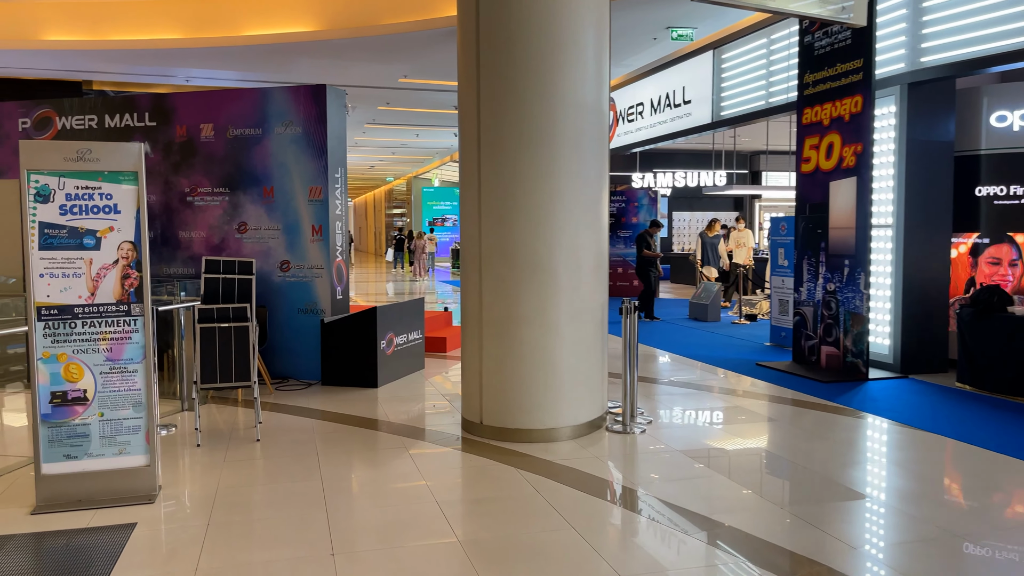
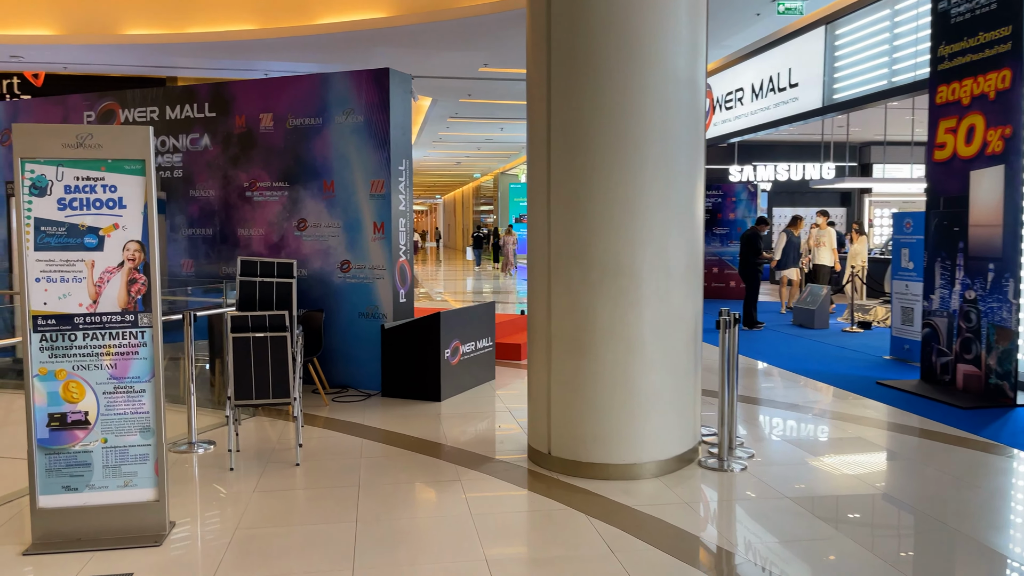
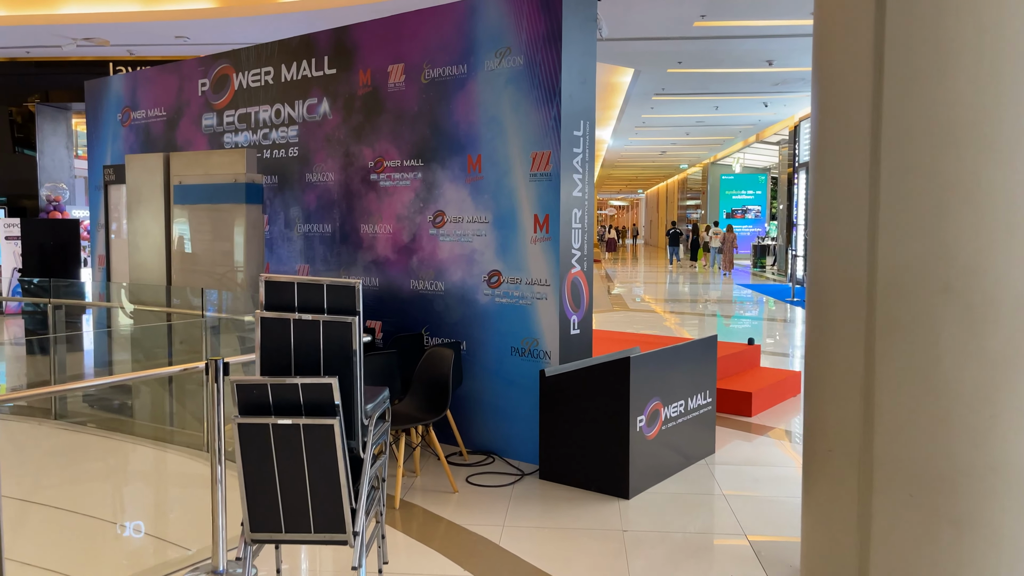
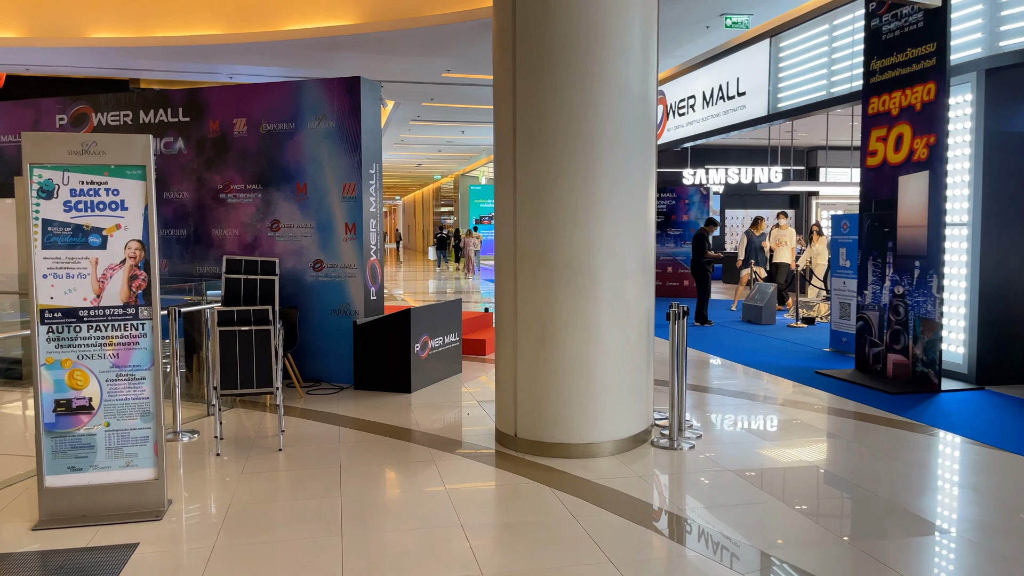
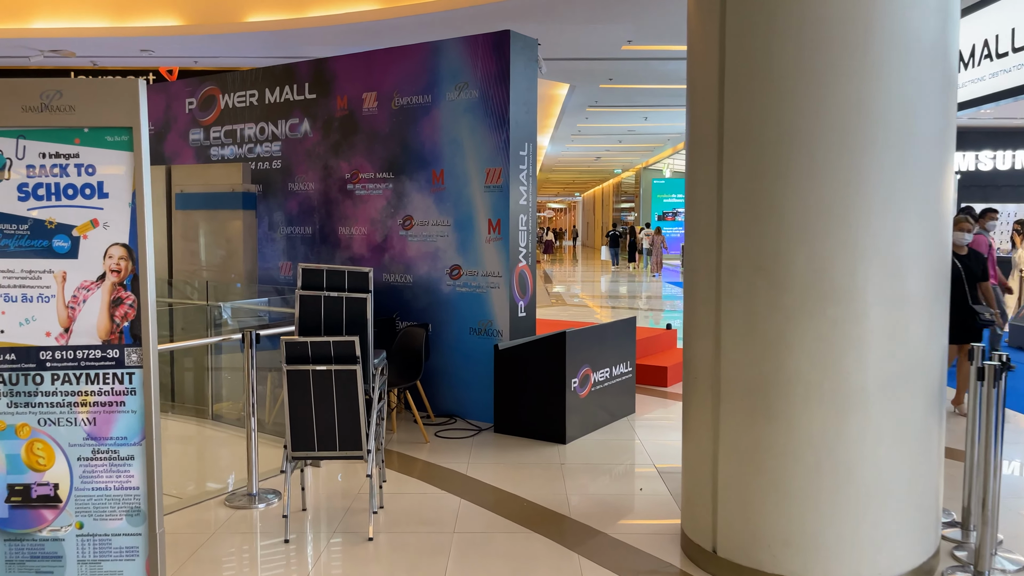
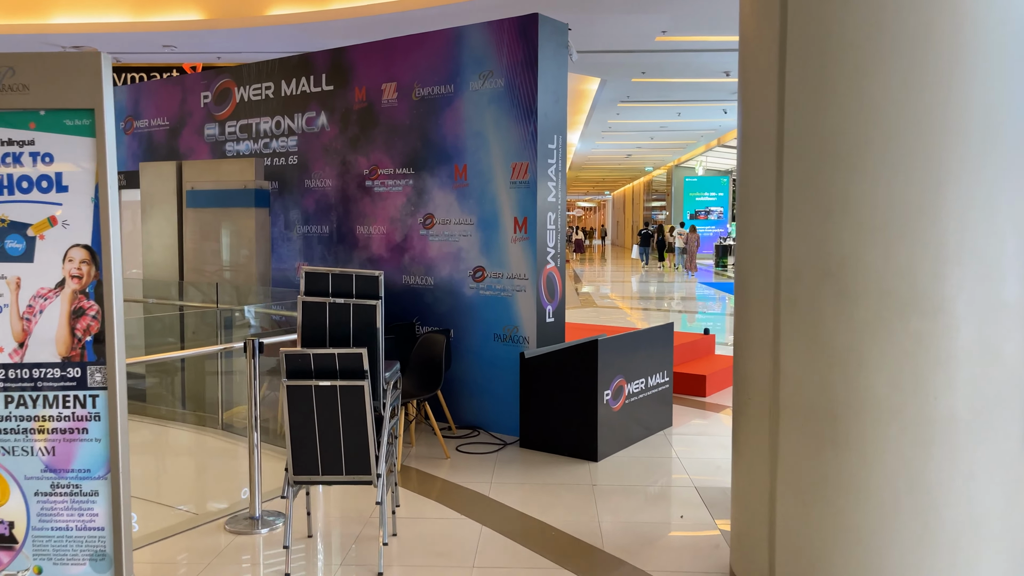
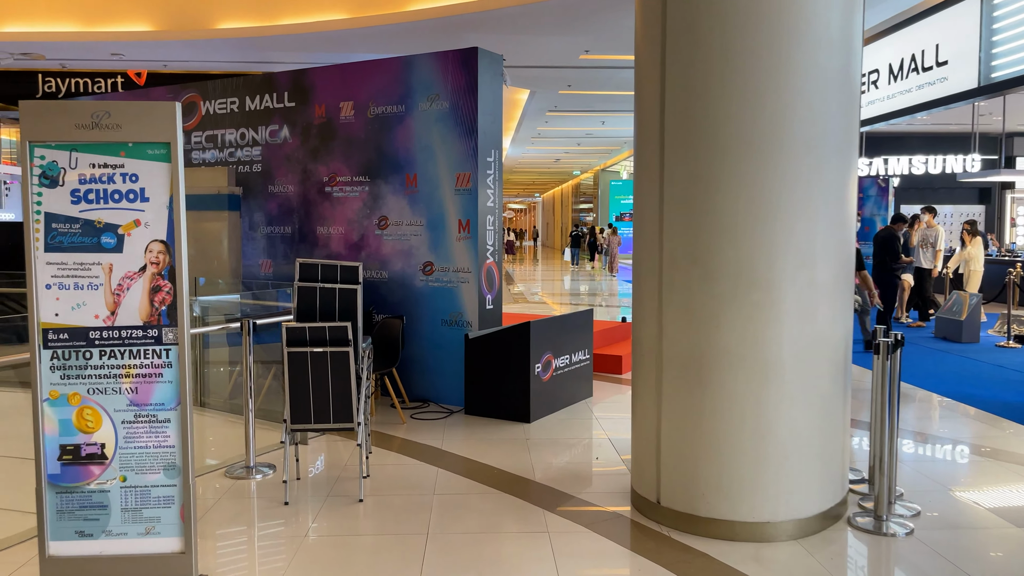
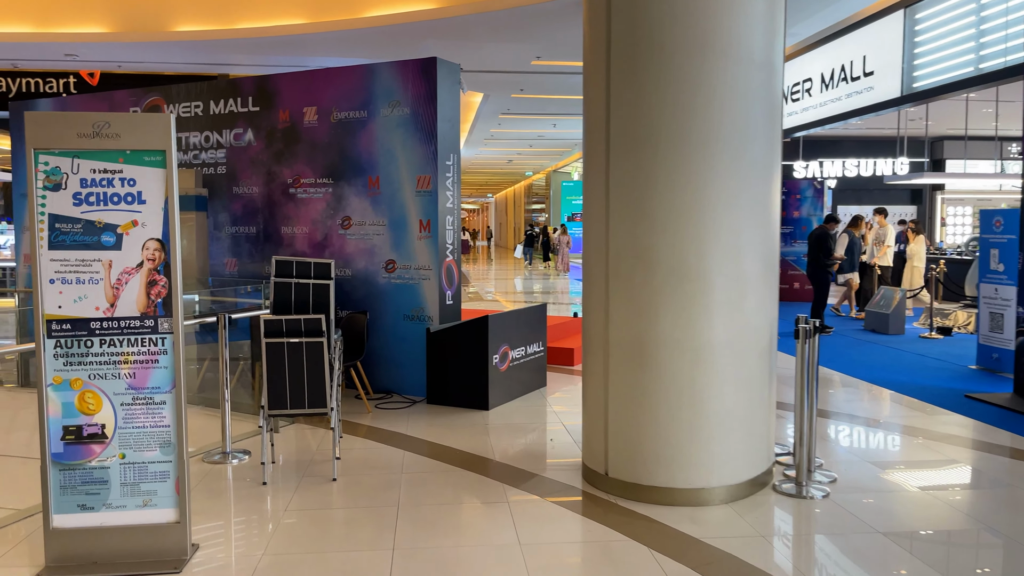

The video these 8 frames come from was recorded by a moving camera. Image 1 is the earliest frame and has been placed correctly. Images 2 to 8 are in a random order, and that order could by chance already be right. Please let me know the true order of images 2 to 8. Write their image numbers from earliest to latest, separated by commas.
4, 2, 8, 7, 5, 6, 3
